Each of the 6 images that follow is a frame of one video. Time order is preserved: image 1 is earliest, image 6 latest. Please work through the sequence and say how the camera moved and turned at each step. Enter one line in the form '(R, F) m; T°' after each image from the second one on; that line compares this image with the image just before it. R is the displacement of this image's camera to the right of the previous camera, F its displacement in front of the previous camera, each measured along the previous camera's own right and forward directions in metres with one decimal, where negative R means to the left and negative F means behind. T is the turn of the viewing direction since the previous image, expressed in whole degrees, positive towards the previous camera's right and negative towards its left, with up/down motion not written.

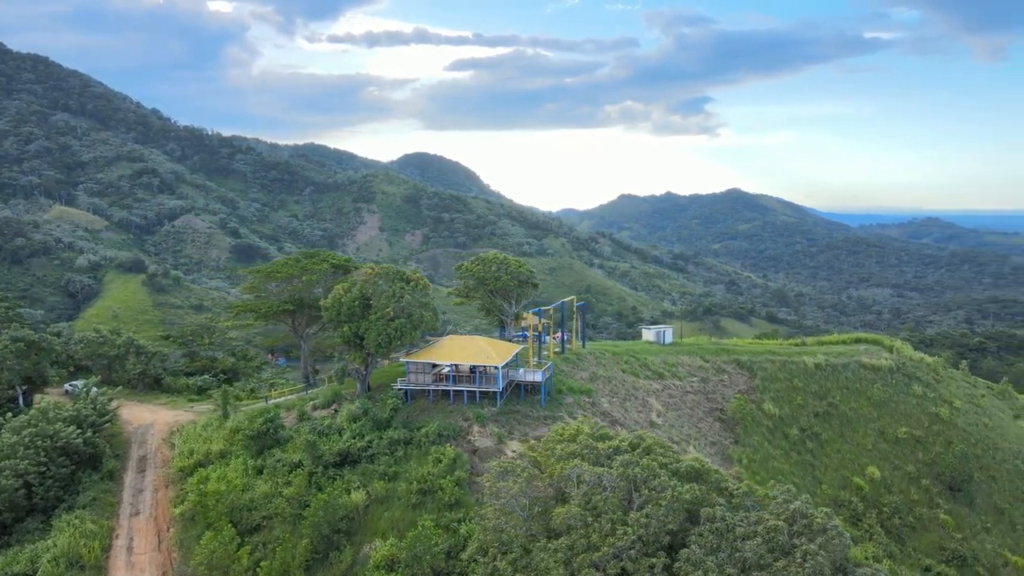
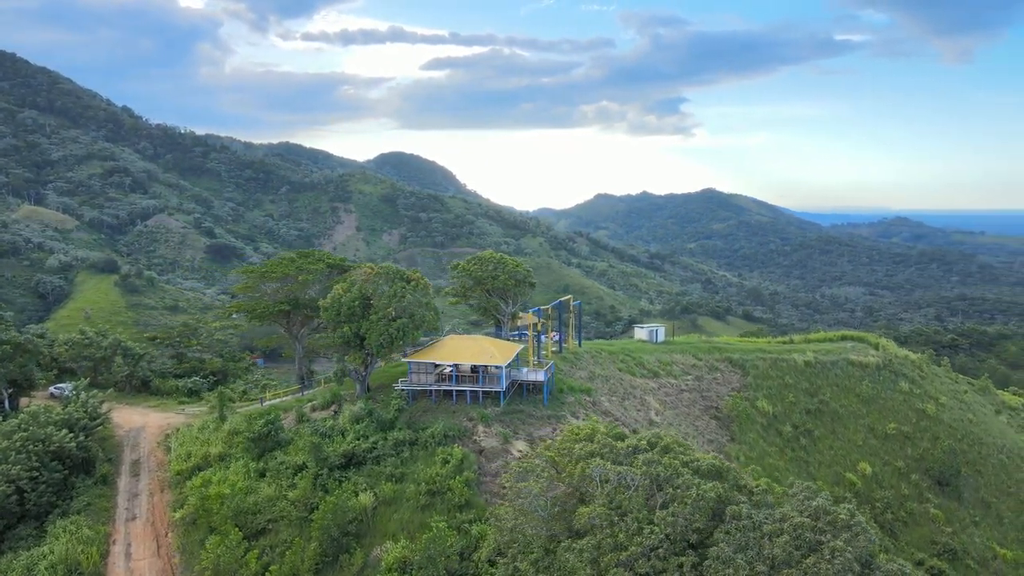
(-0.5, +0.1) m; +1°
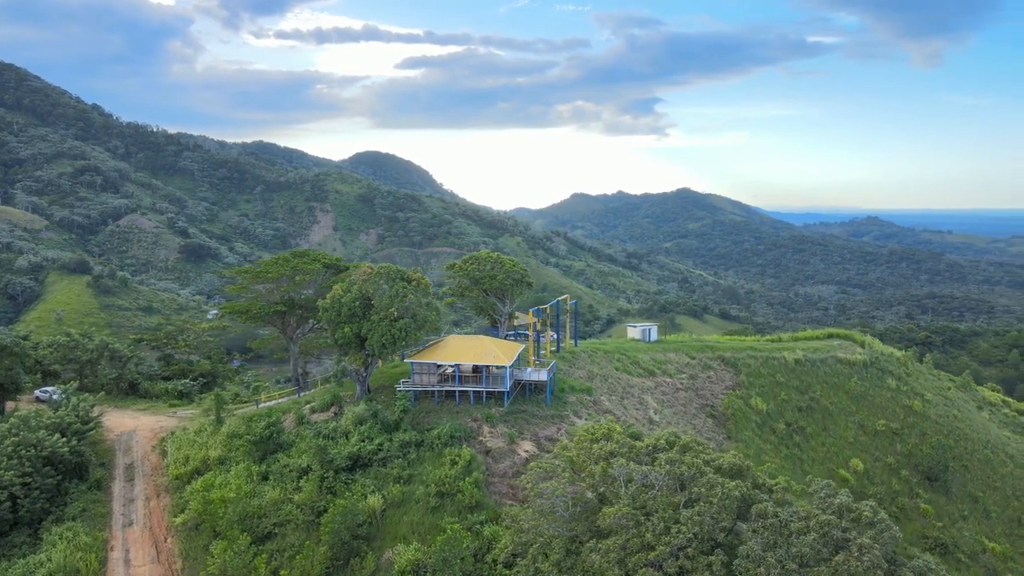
(-0.5, +0.1) m; +1°
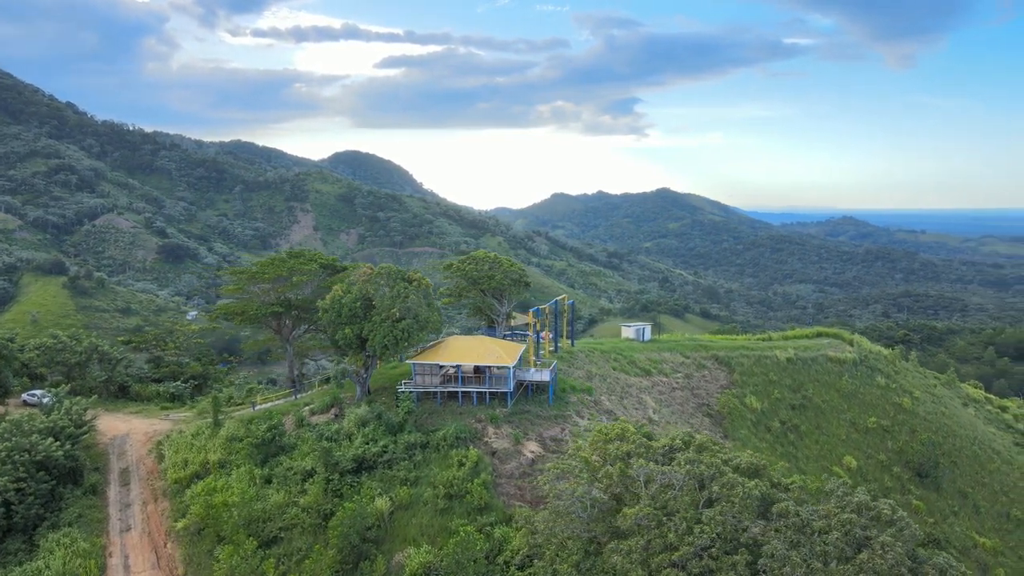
(-0.4, +0.1) m; +1°
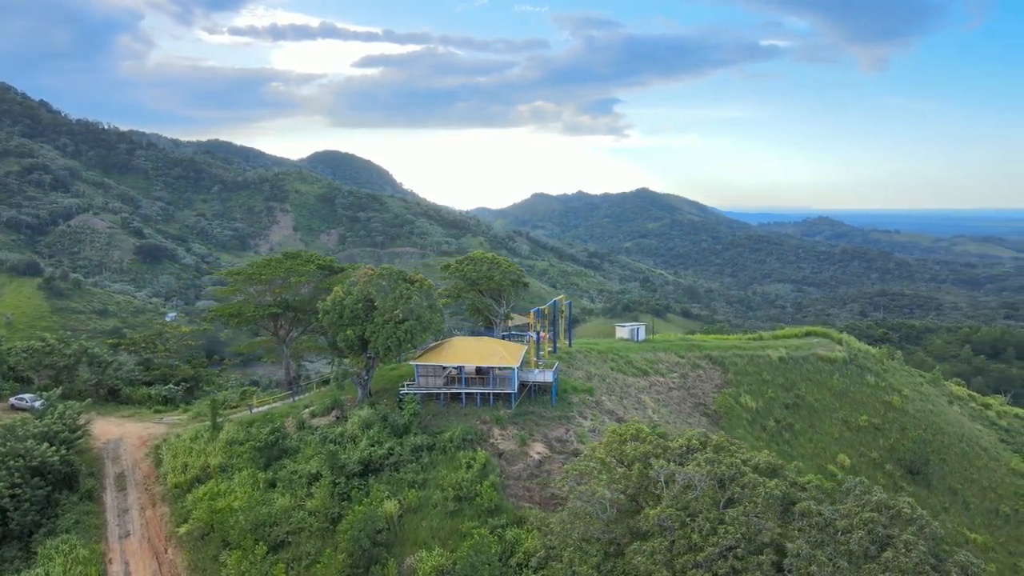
(-0.5, 0.0) m; +1°
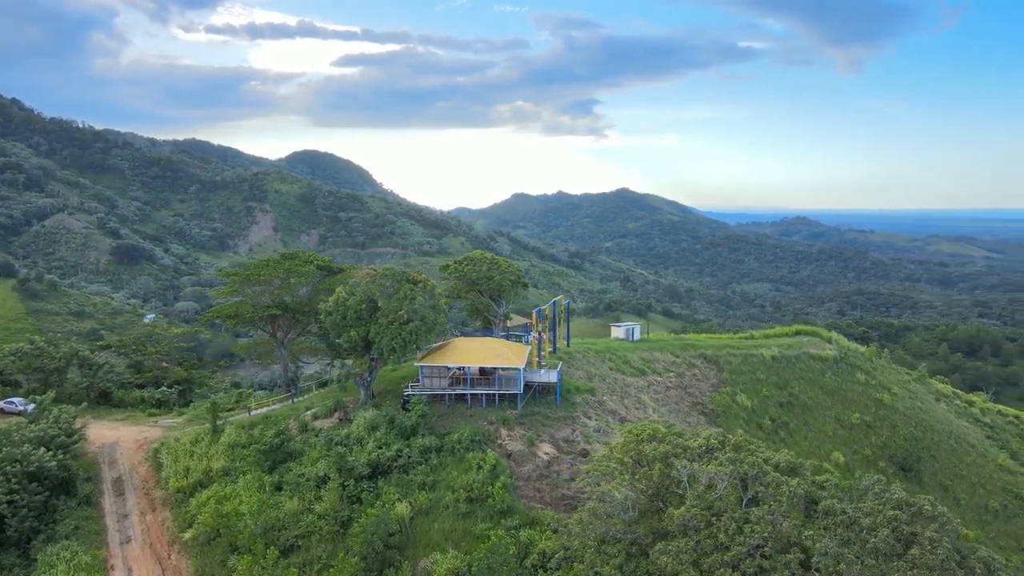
(-0.5, 0.0) m; +1°
